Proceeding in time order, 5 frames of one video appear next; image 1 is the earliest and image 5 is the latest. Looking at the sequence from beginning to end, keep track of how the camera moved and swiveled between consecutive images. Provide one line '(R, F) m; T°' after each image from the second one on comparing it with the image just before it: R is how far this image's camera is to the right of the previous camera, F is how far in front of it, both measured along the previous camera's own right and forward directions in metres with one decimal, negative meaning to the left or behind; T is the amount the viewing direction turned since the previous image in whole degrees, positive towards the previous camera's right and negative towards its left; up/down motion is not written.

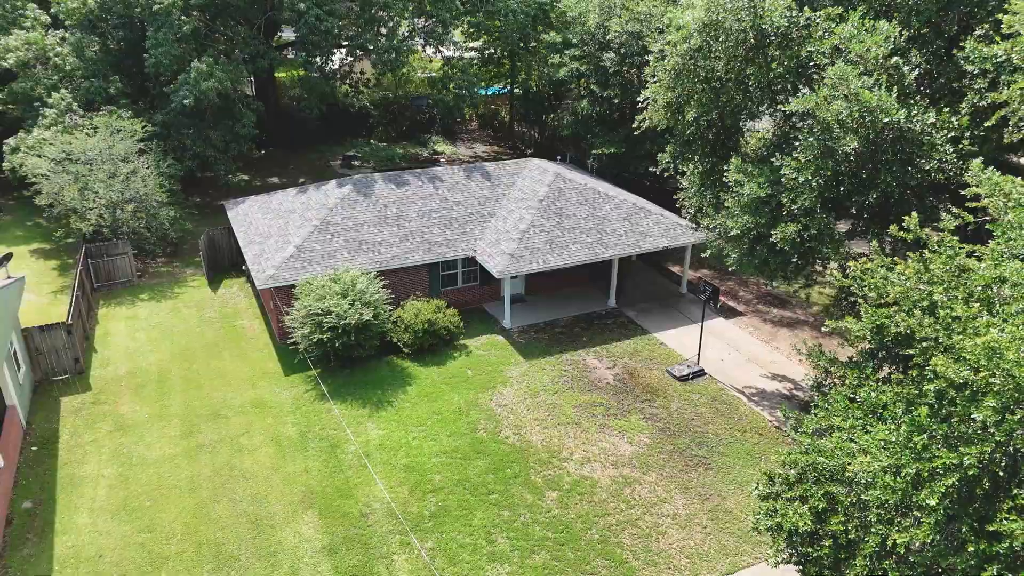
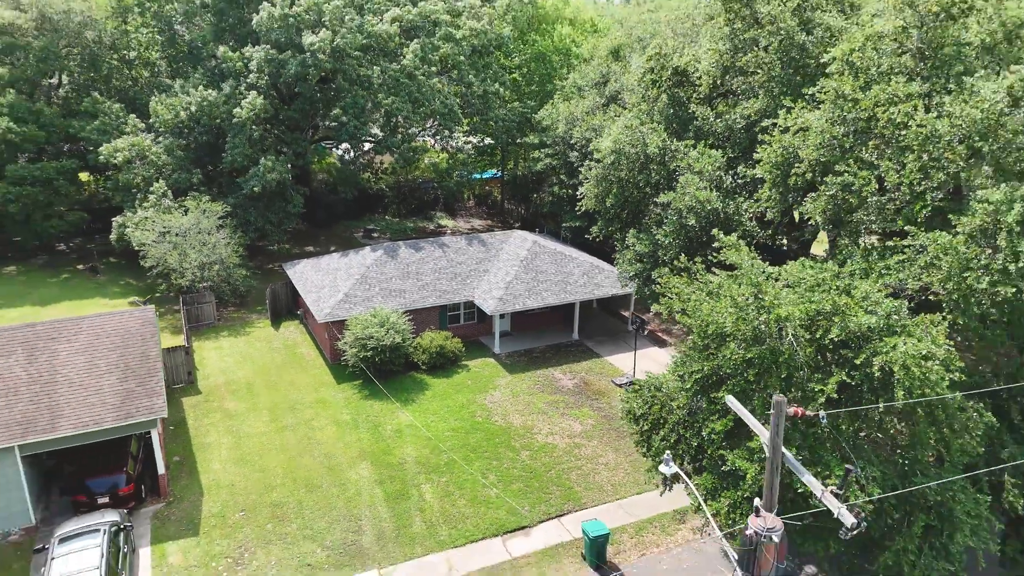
(+0.2, -6.4) m; 0°
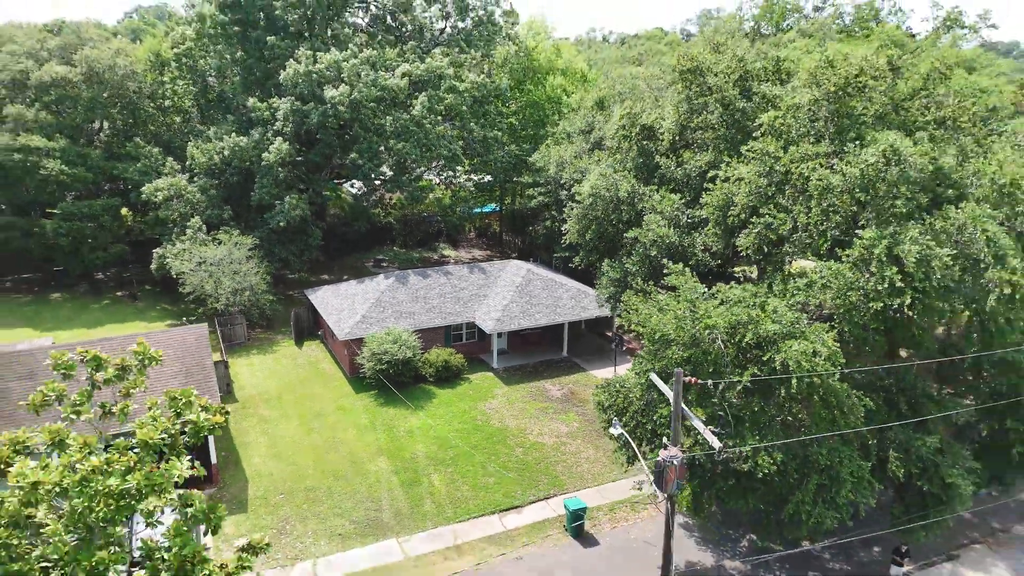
(+0.2, -3.4) m; 0°
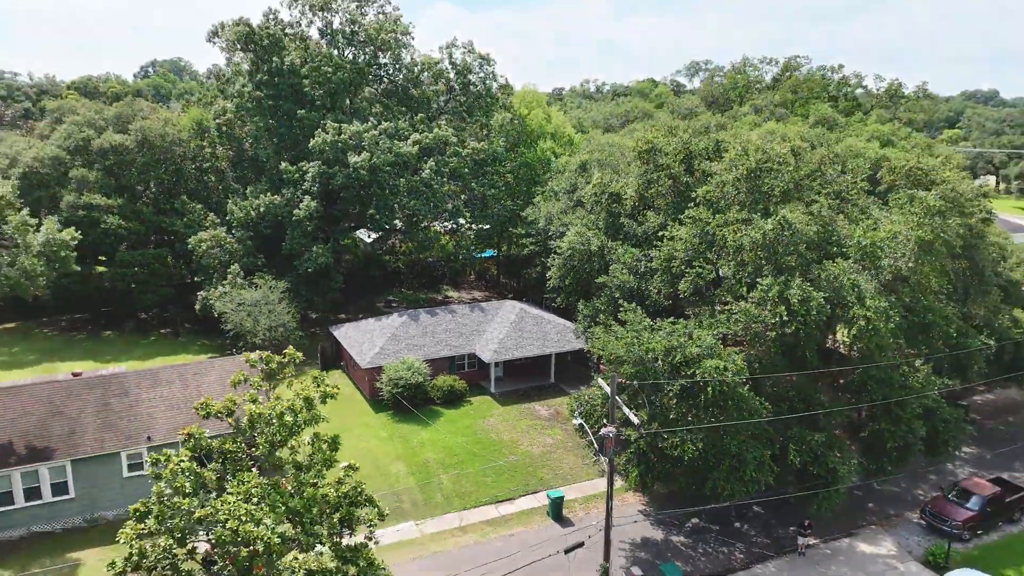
(+0.2, -5.0) m; 0°
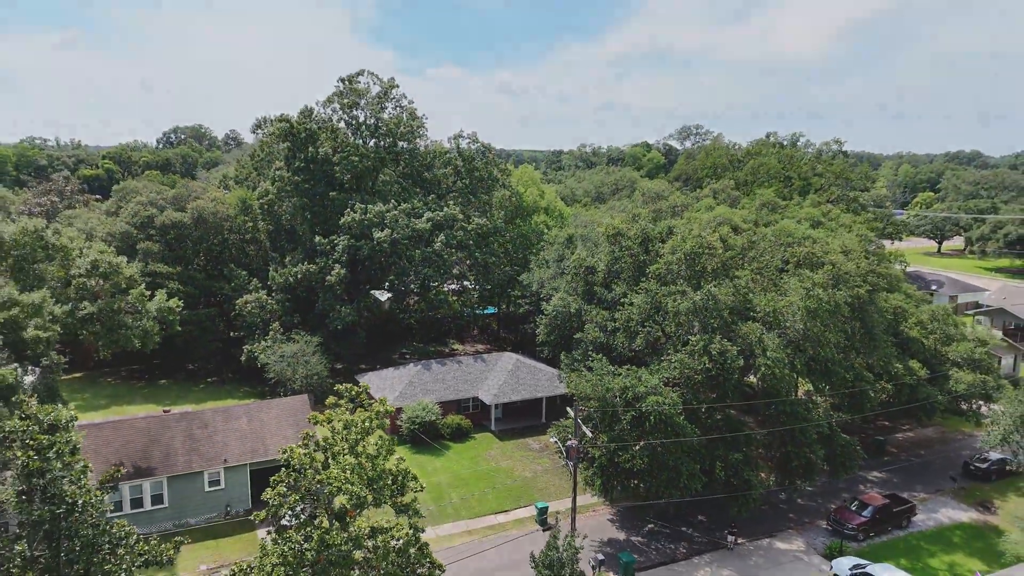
(+0.3, -6.8) m; 0°
